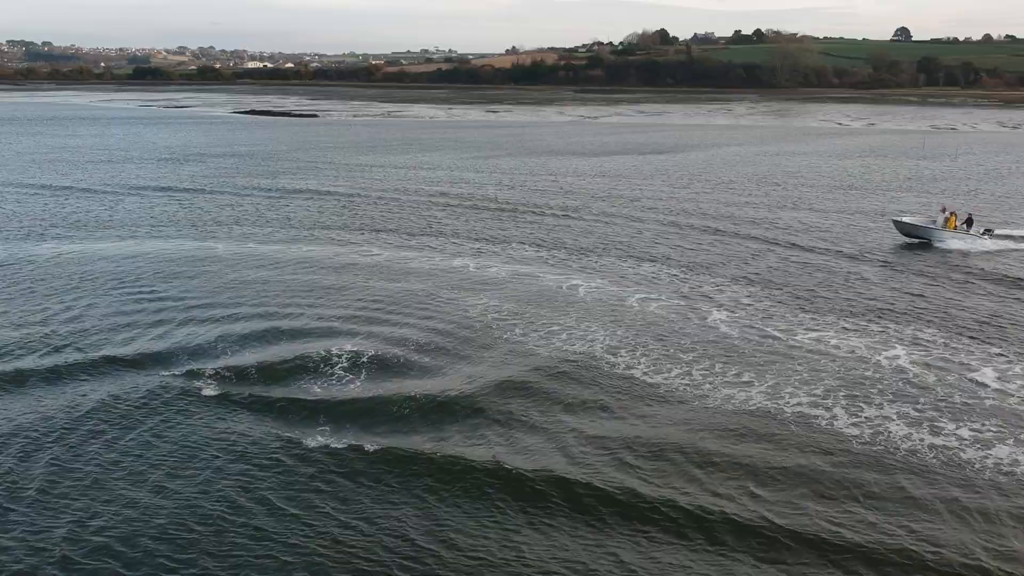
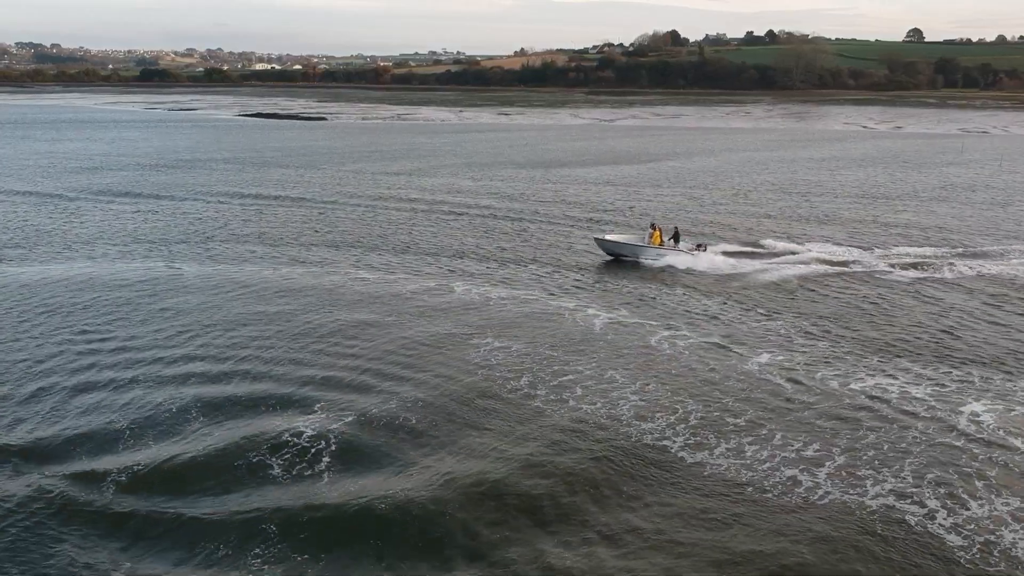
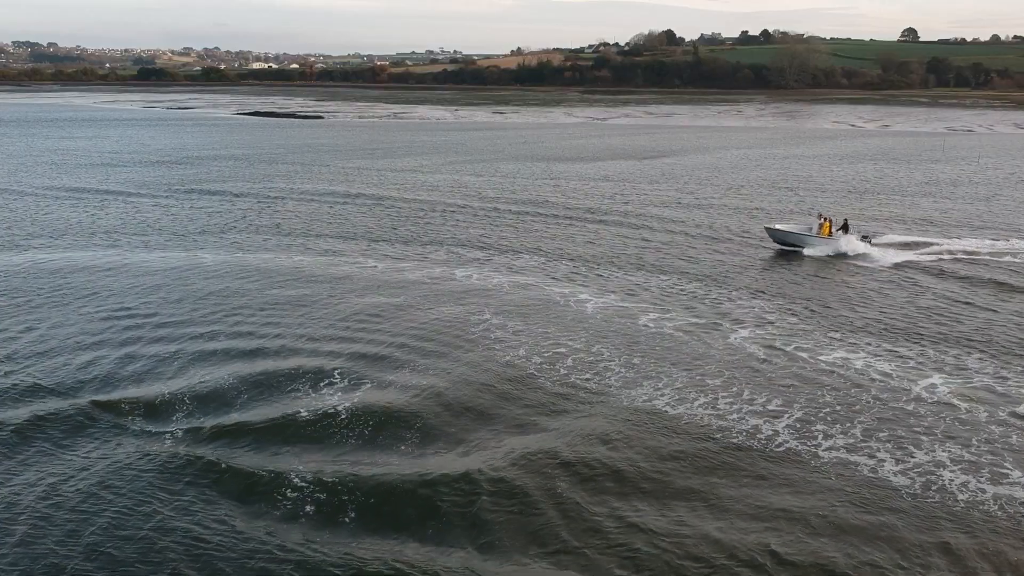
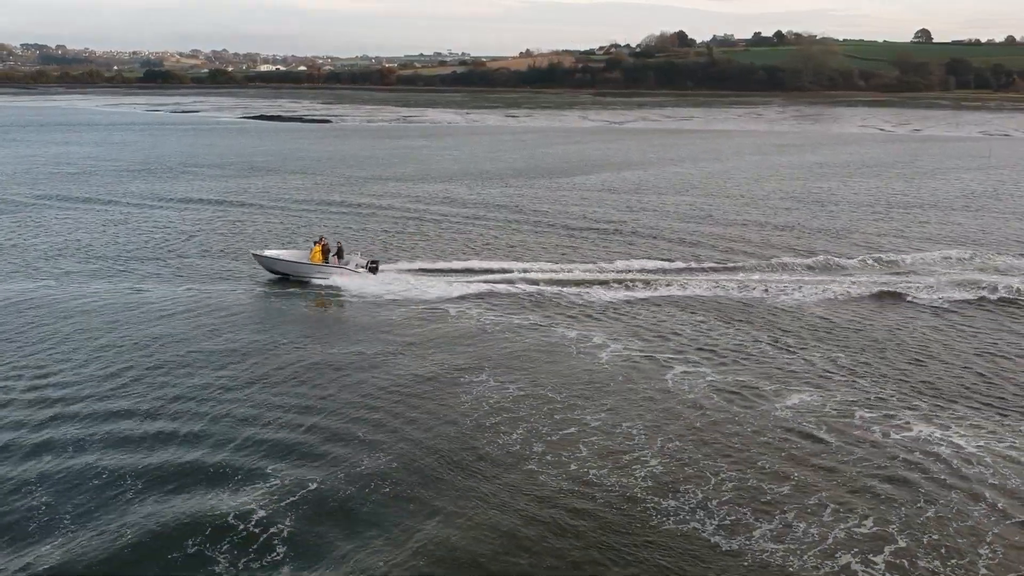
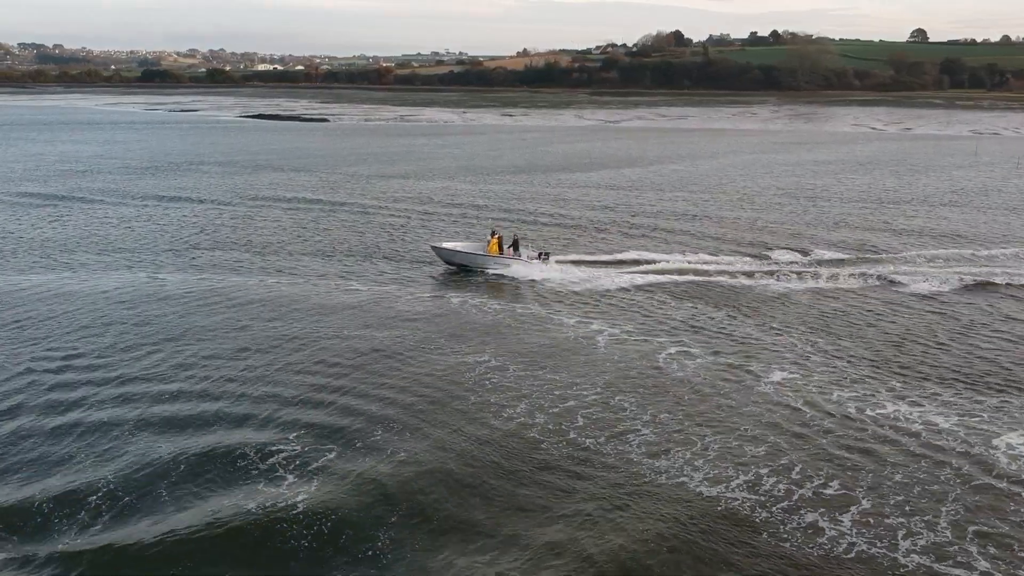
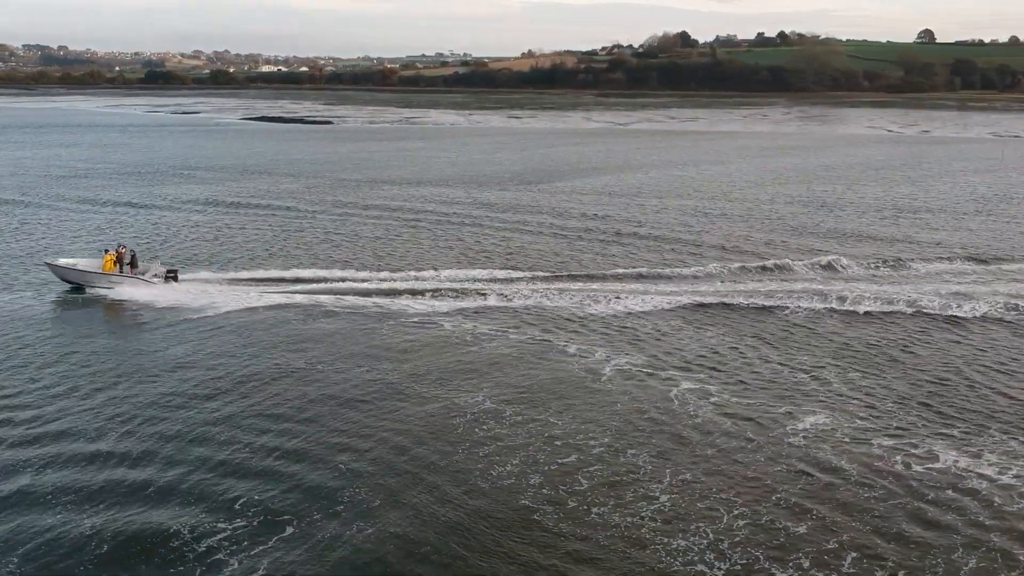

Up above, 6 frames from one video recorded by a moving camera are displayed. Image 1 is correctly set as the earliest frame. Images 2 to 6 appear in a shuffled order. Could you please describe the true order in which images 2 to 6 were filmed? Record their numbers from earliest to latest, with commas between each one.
3, 2, 5, 4, 6
